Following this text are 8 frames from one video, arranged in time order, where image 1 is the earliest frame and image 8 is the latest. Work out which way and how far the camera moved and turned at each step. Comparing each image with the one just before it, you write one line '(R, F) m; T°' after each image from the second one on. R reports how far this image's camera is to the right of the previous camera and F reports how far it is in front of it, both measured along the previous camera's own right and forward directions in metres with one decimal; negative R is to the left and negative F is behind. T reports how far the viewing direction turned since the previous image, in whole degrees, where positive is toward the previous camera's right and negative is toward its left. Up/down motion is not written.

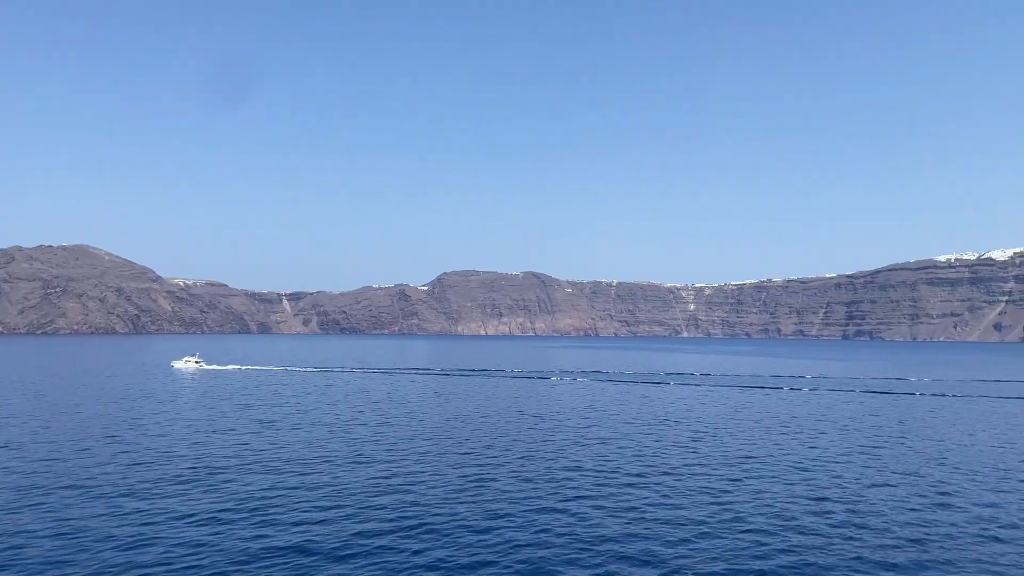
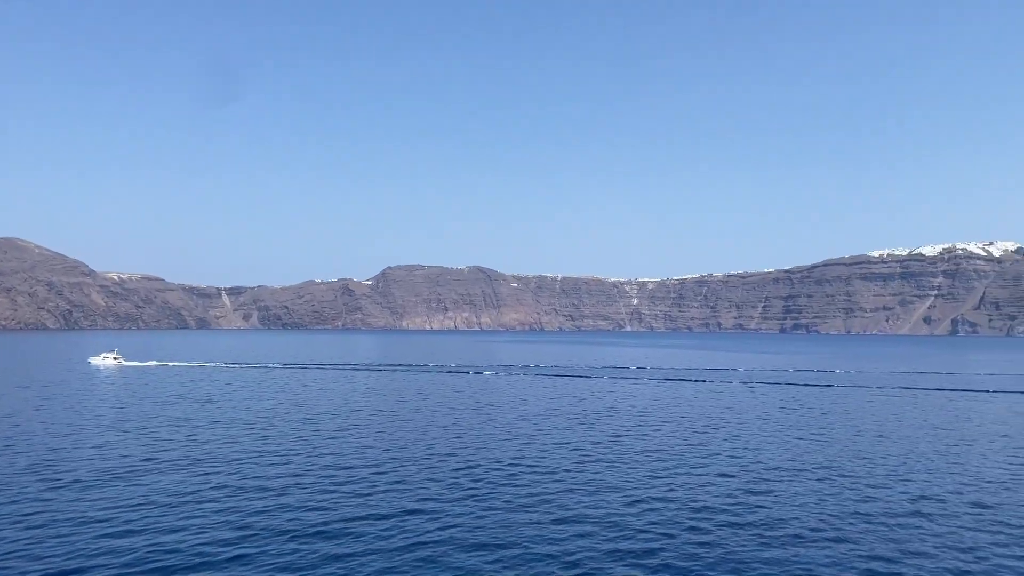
(-14.8, +0.4) m; +6°
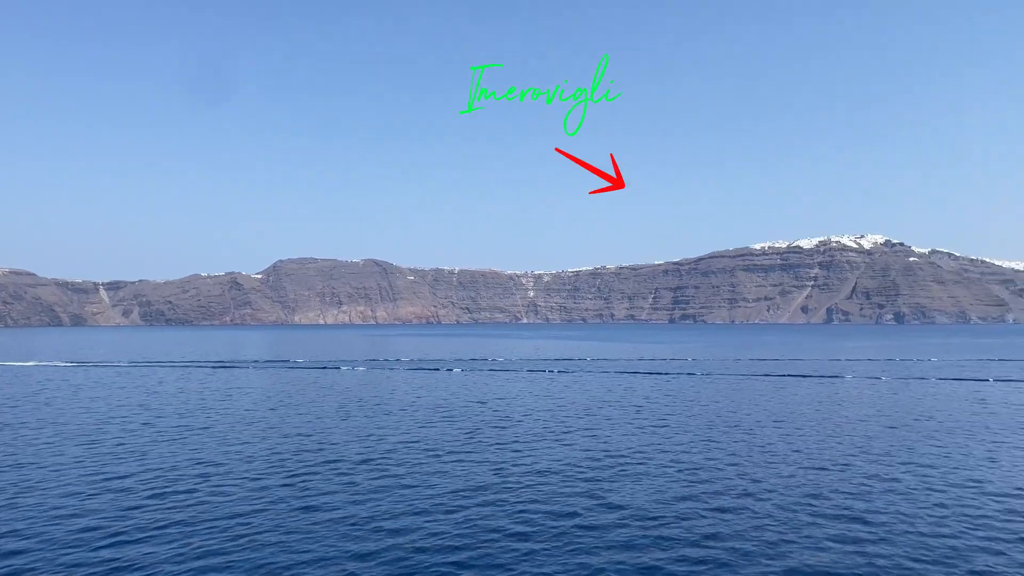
(+2.6, +0.5) m; +7°
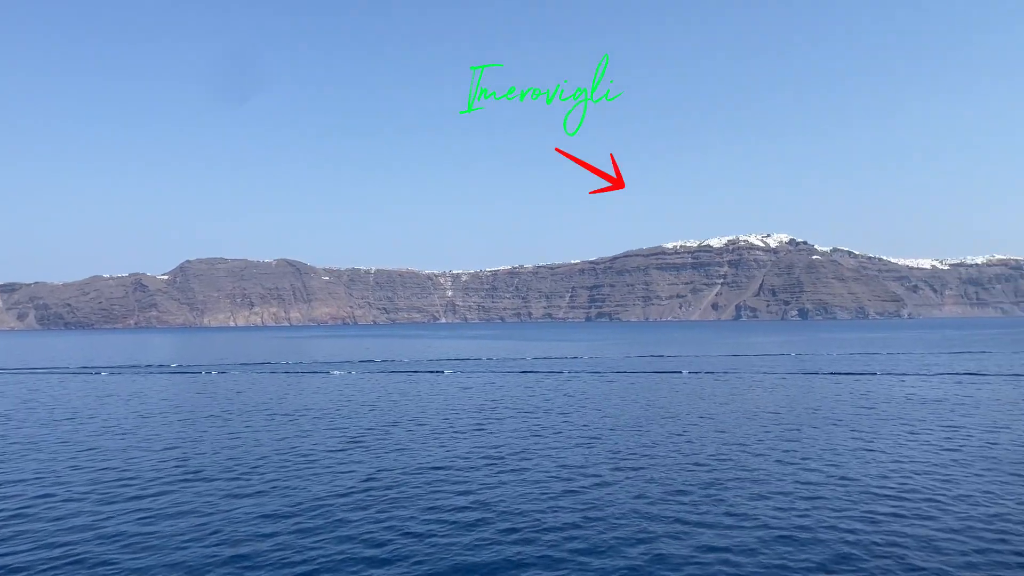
(+2.0, +0.8) m; +5°
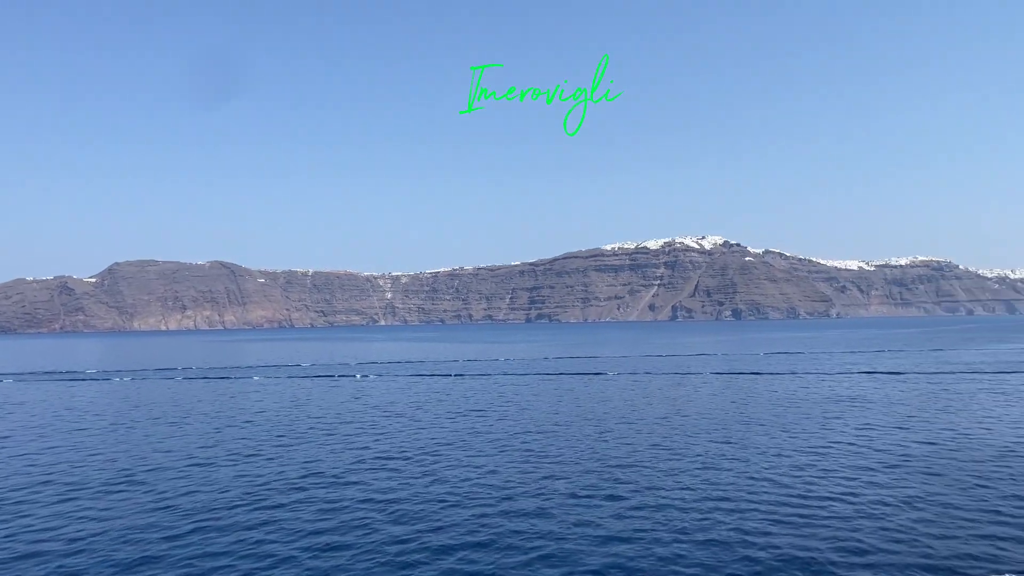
(+1.3, +0.2) m; +4°
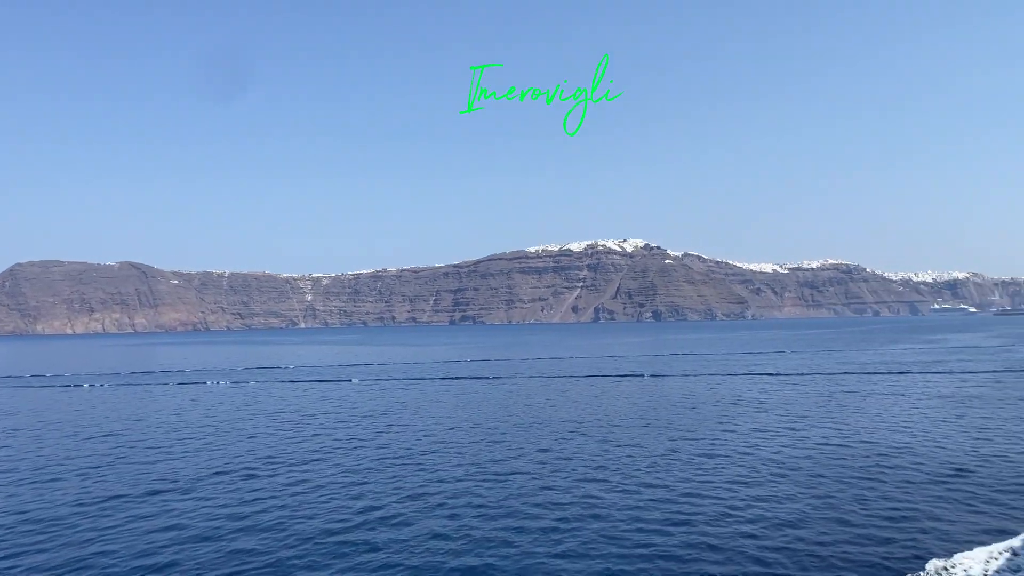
(+1.6, +1.1) m; +5°
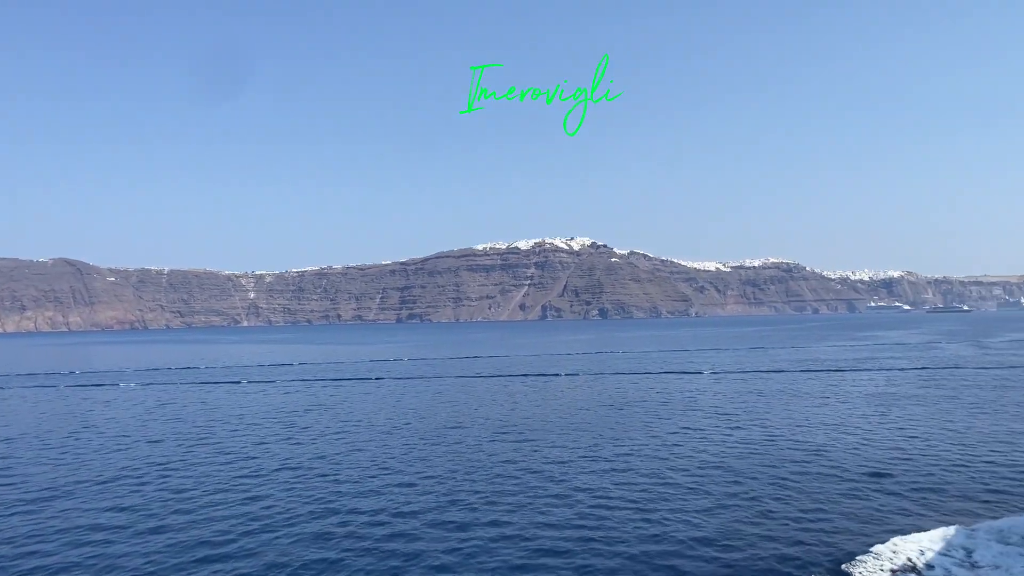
(+0.8, +0.7) m; +4°
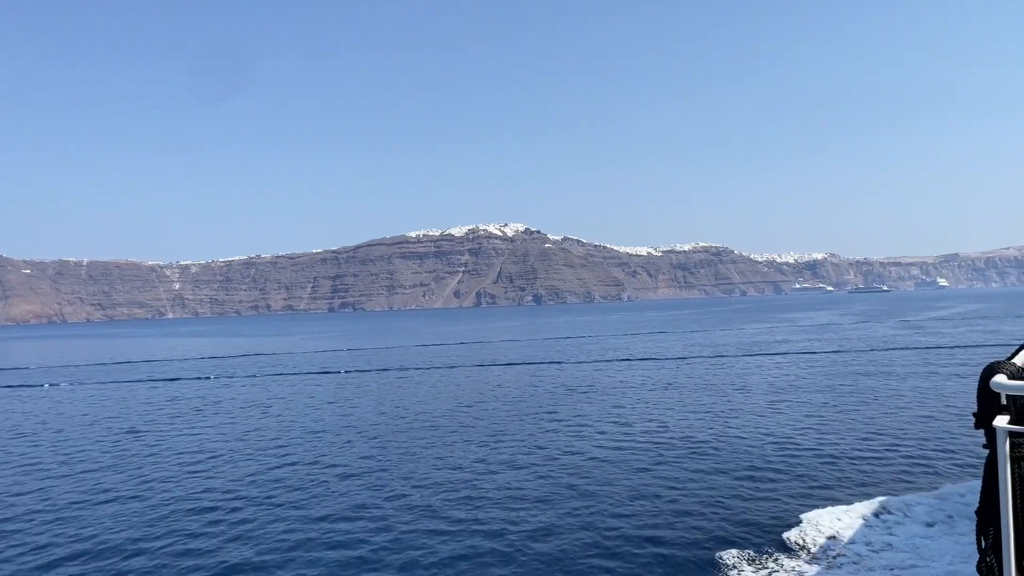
(+1.4, +1.0) m; +4°
